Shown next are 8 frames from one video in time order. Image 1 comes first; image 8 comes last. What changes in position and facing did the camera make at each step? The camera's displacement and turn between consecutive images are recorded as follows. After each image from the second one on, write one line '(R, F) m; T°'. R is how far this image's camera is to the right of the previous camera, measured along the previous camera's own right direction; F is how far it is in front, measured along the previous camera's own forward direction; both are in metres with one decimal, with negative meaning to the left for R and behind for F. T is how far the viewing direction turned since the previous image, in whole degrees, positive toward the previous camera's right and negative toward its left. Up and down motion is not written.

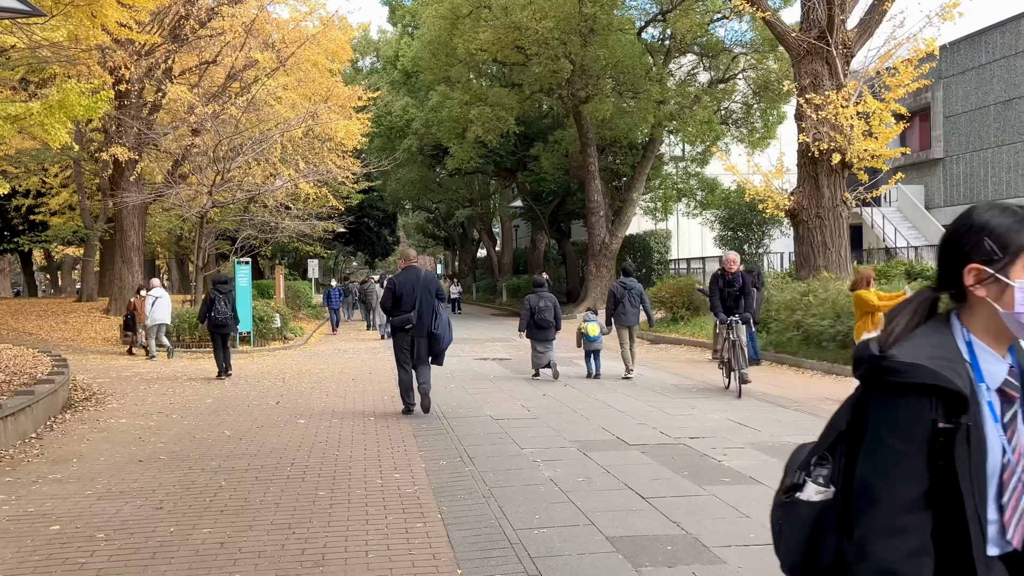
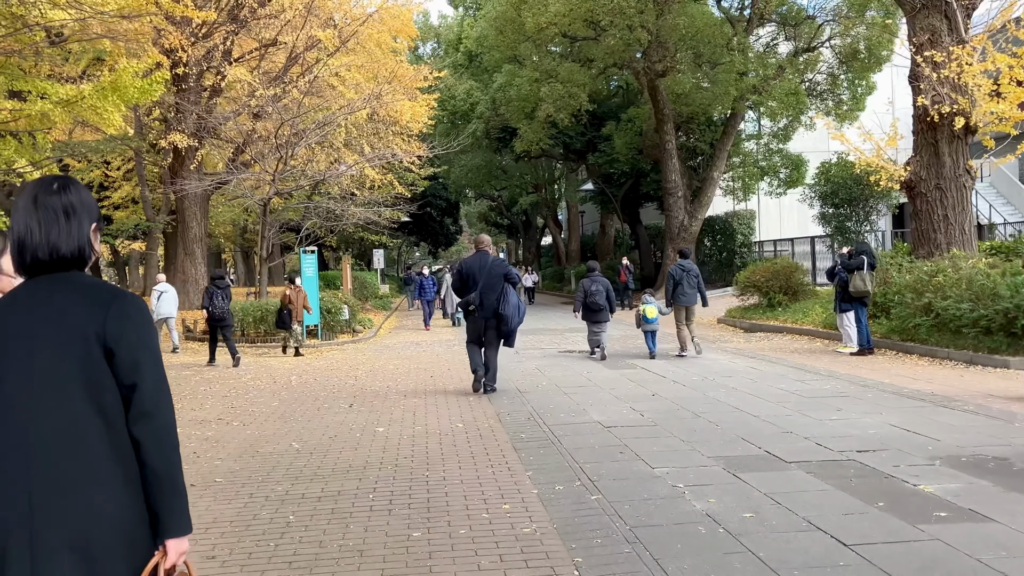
(-0.3, +1.2) m; -3°
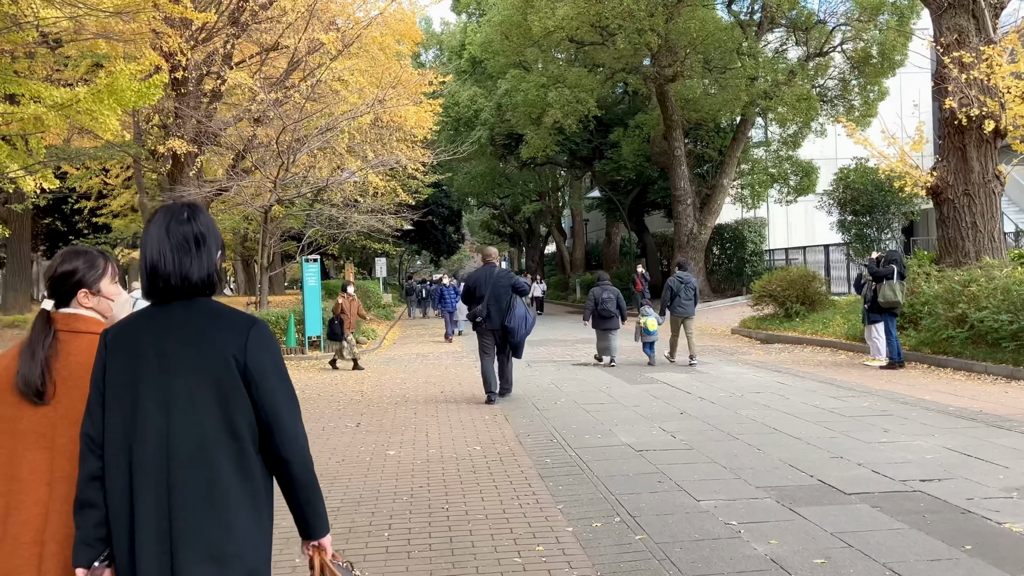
(-0.1, +0.5) m; 0°
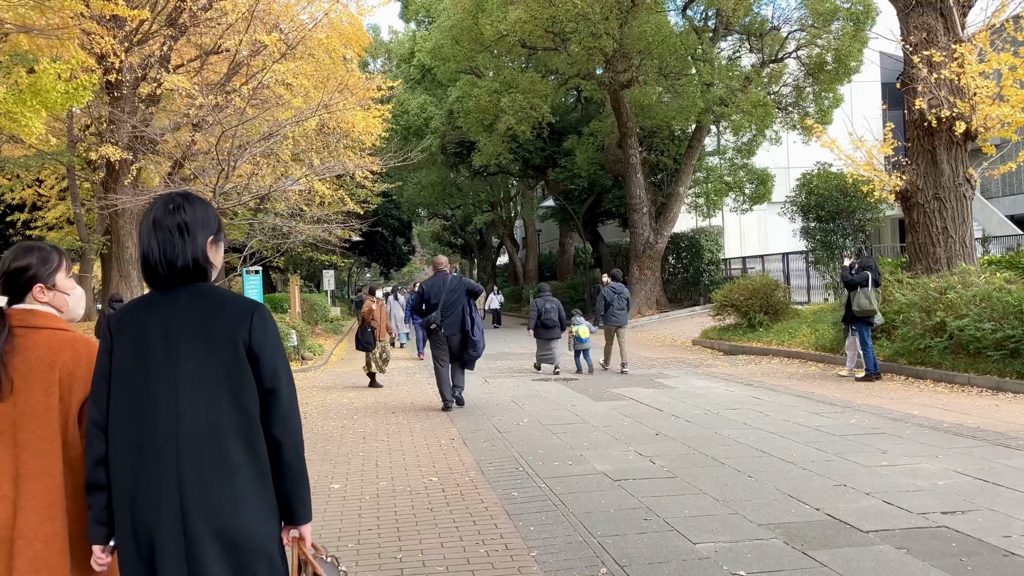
(0.0, +0.7) m; +3°
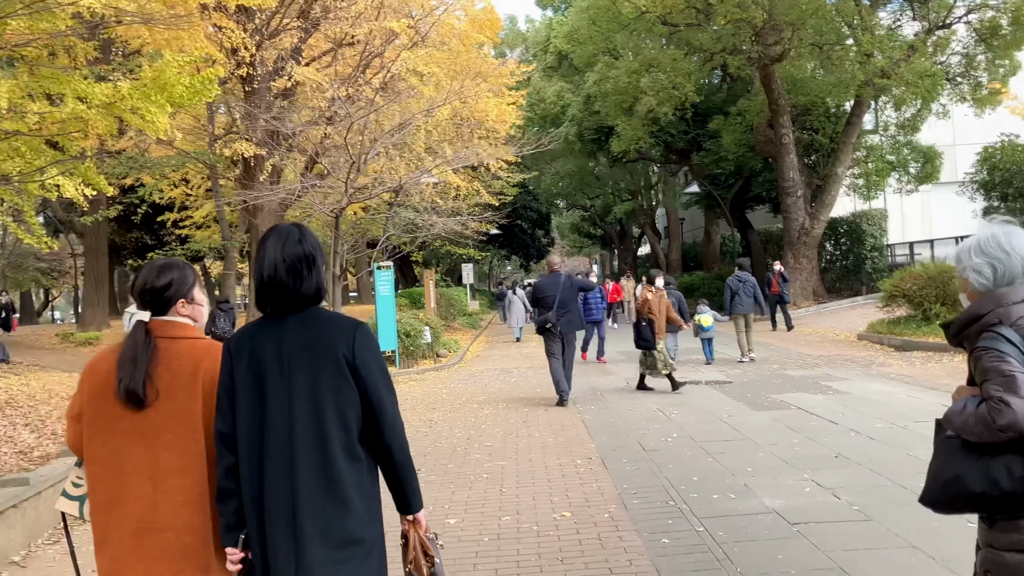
(0.0, +1.0) m; -8°
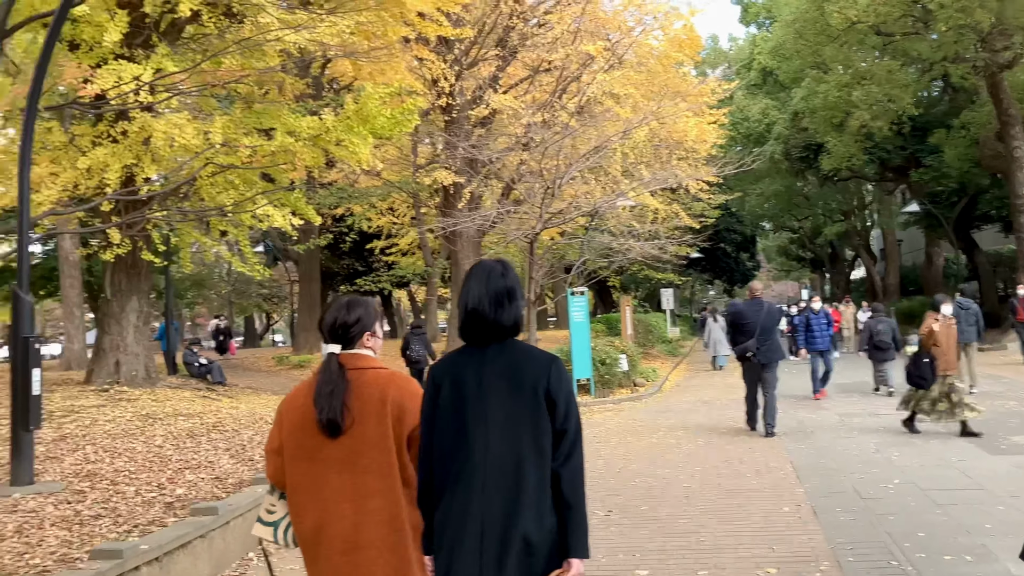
(0.0, +0.3) m; -11°
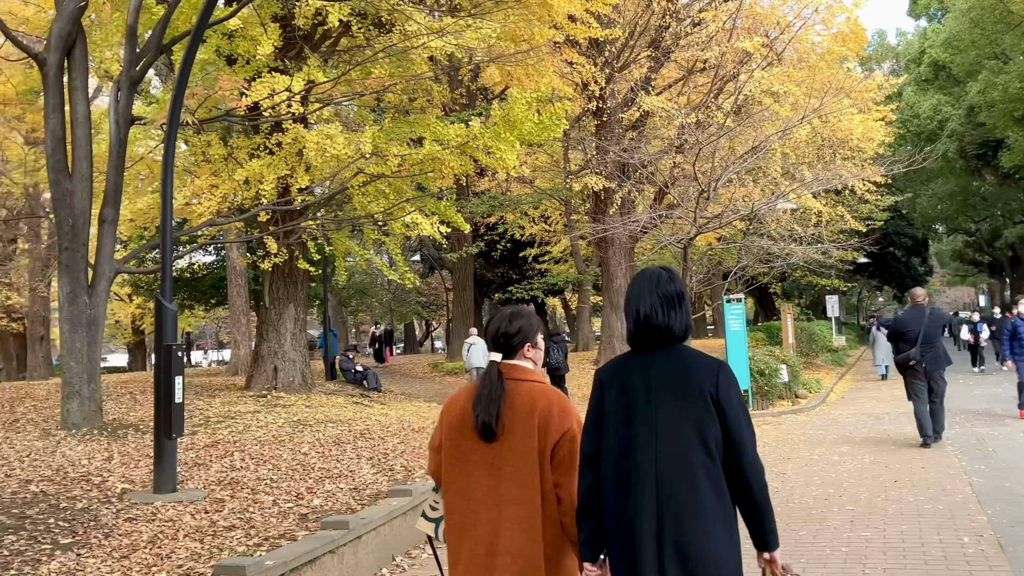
(+0.1, +0.3) m; -9°
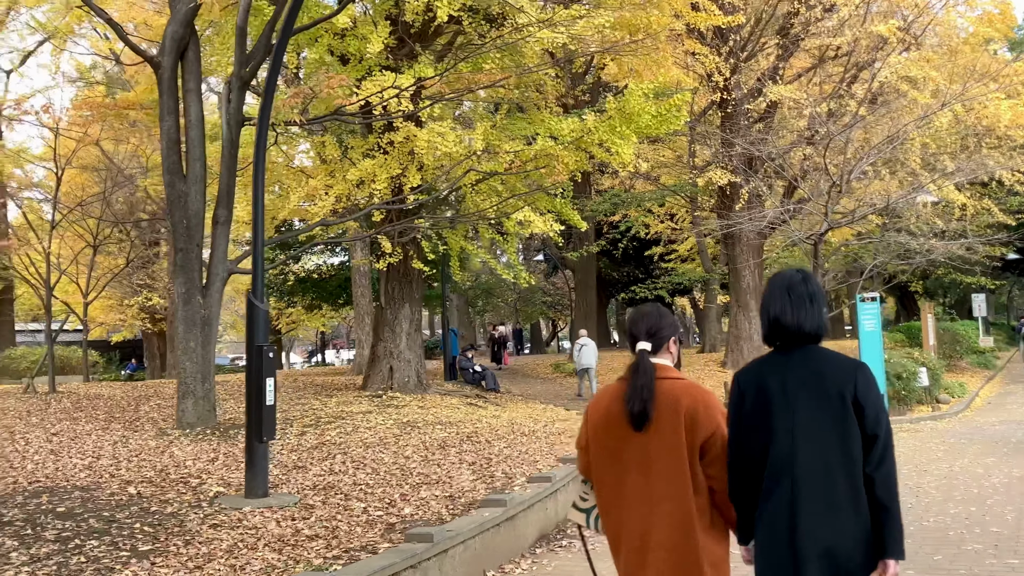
(+0.1, +0.3) m; -7°
